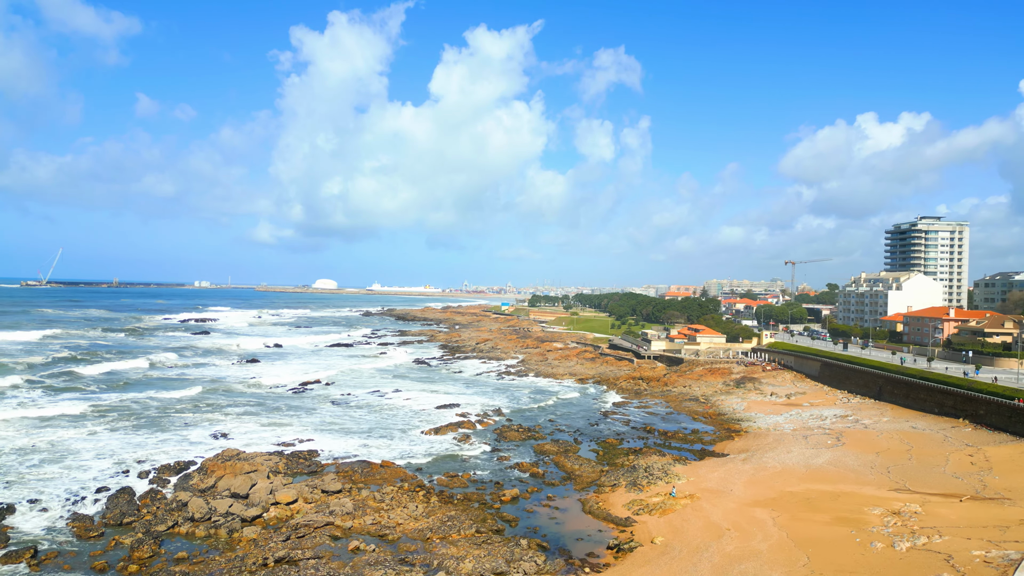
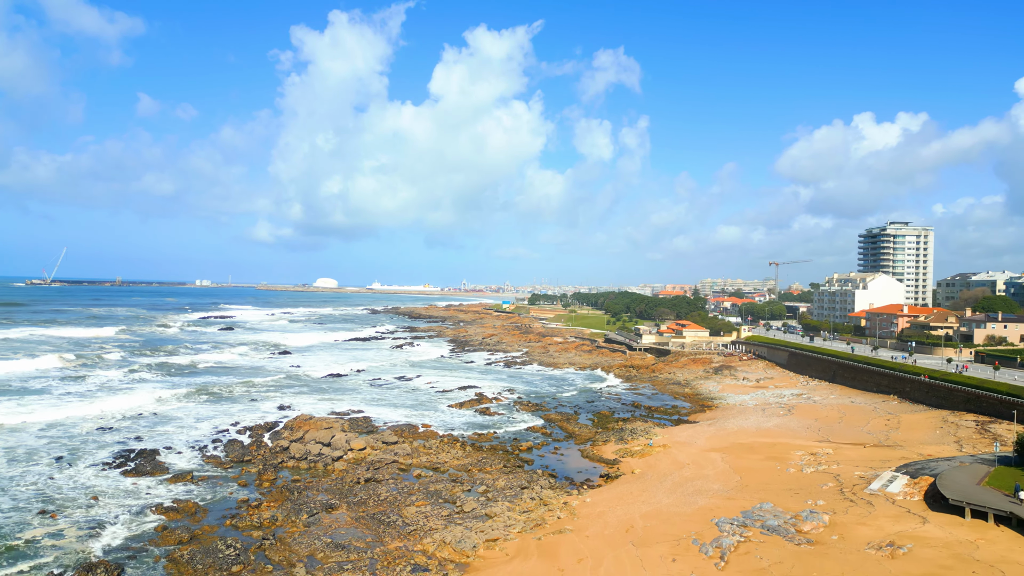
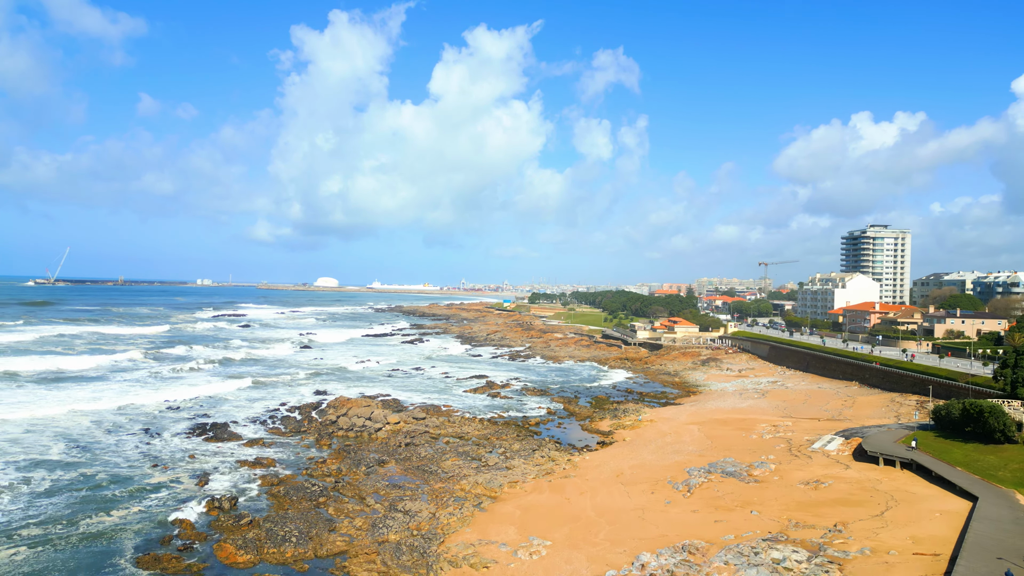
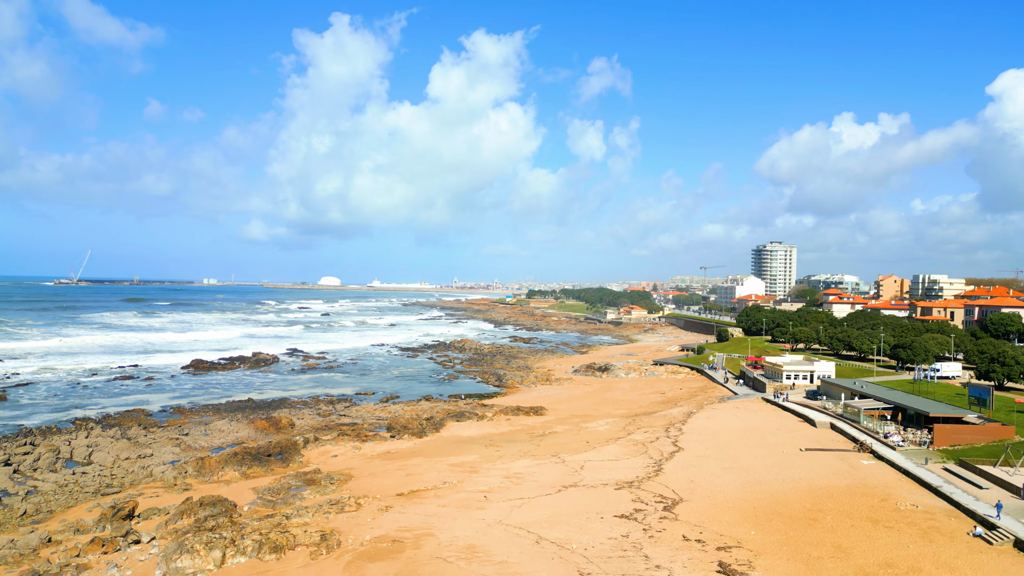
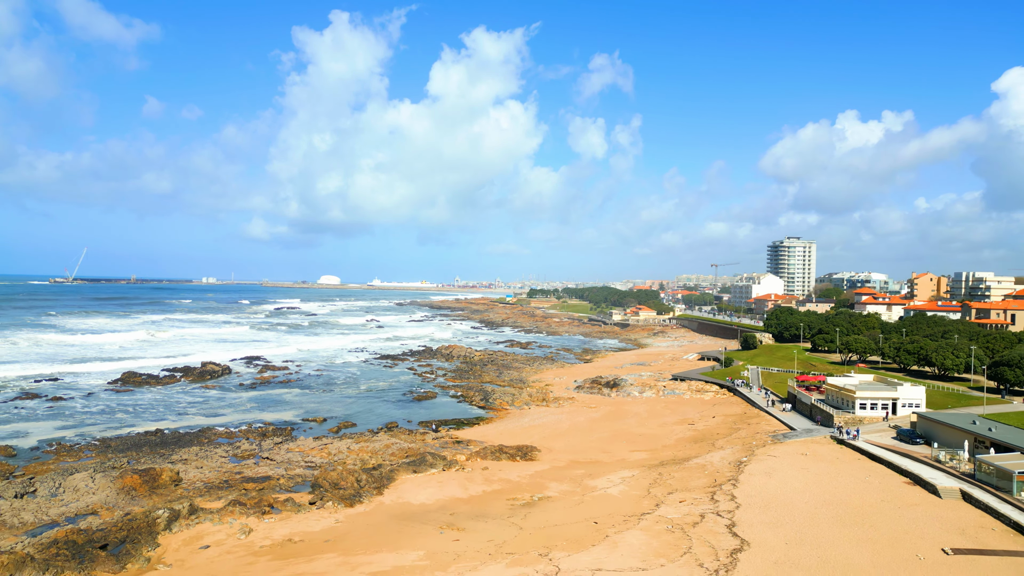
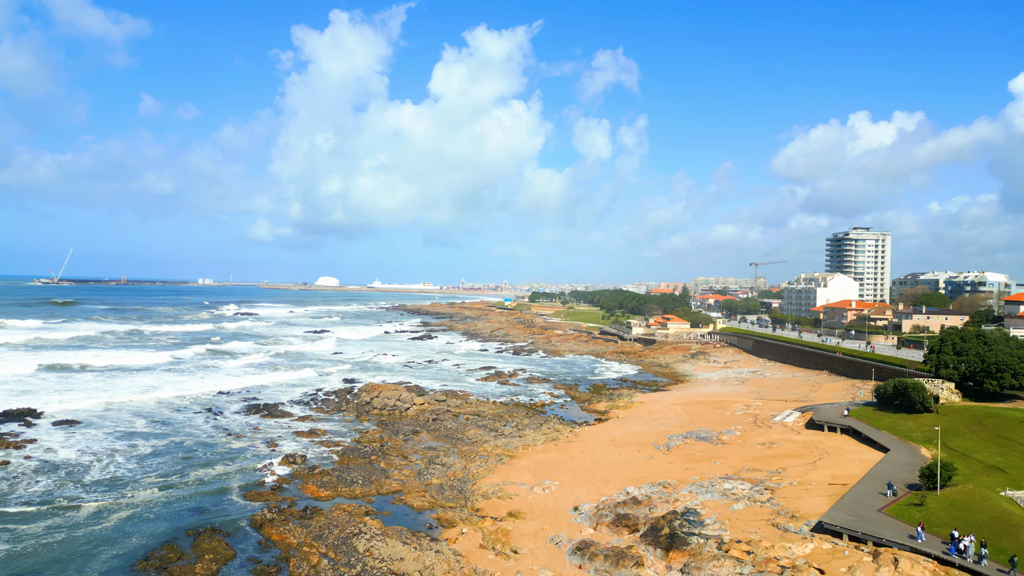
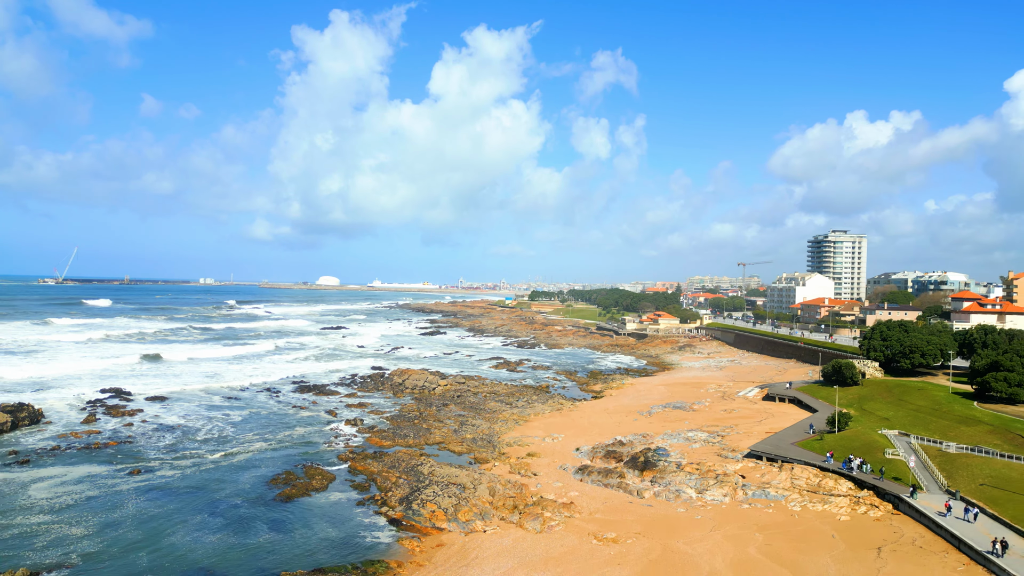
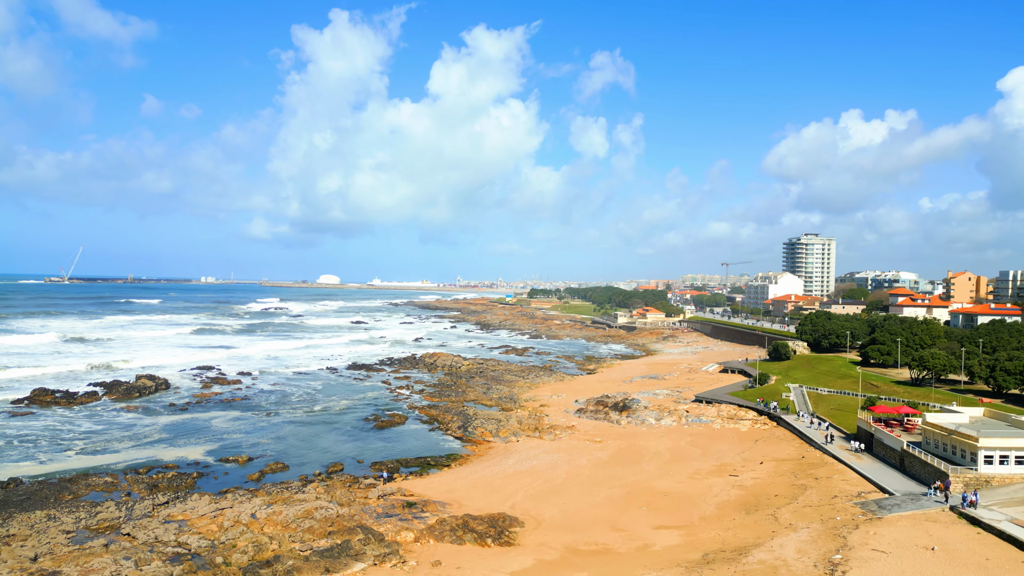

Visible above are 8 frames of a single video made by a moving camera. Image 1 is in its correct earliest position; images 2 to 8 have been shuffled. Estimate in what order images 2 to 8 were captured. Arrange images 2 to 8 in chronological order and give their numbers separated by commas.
2, 3, 6, 7, 8, 5, 4
